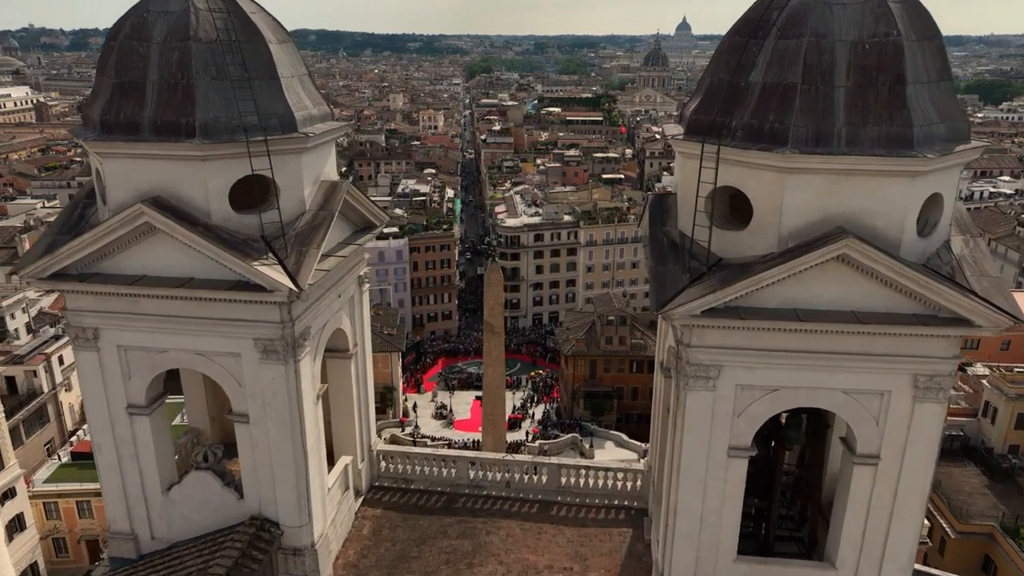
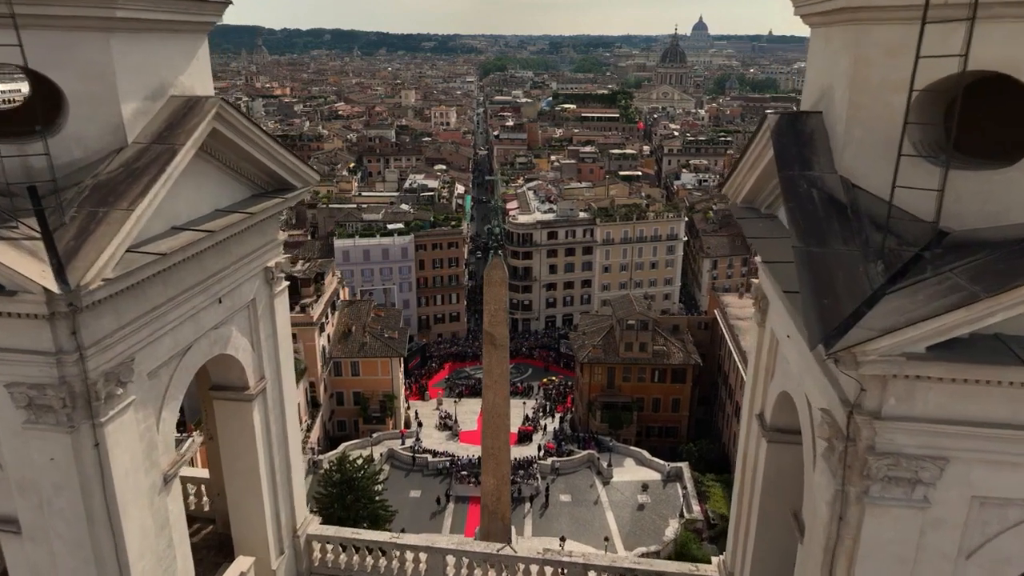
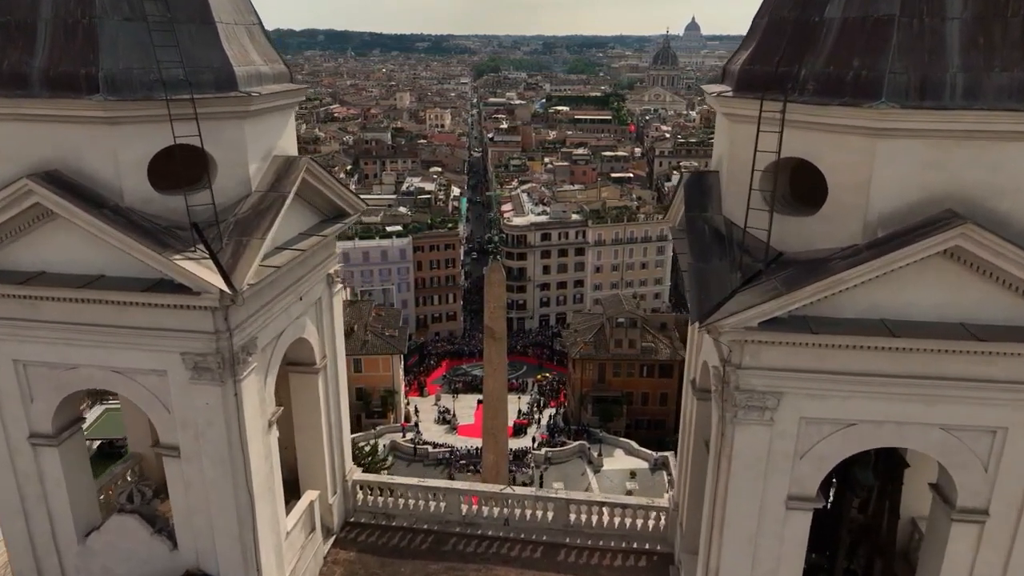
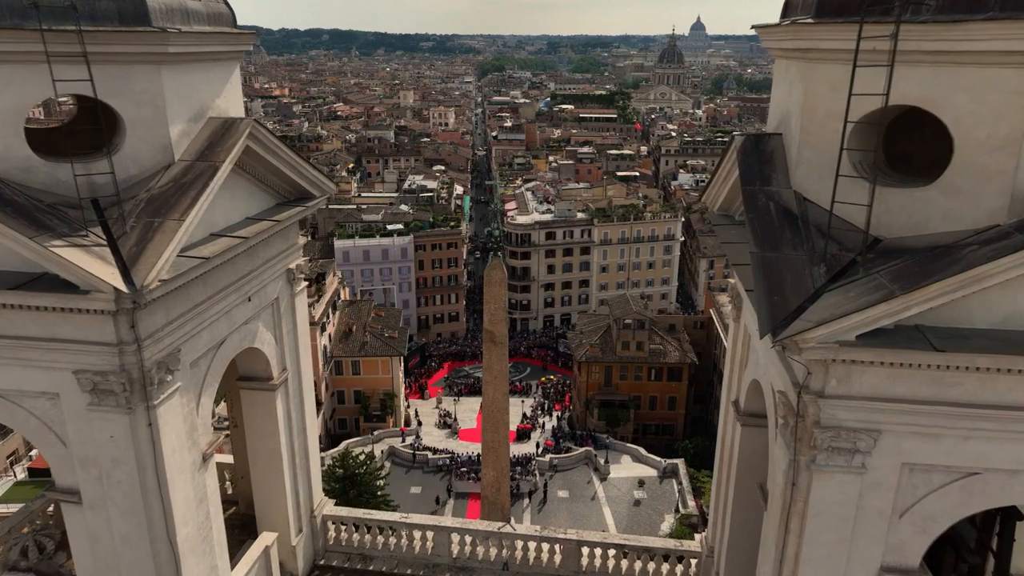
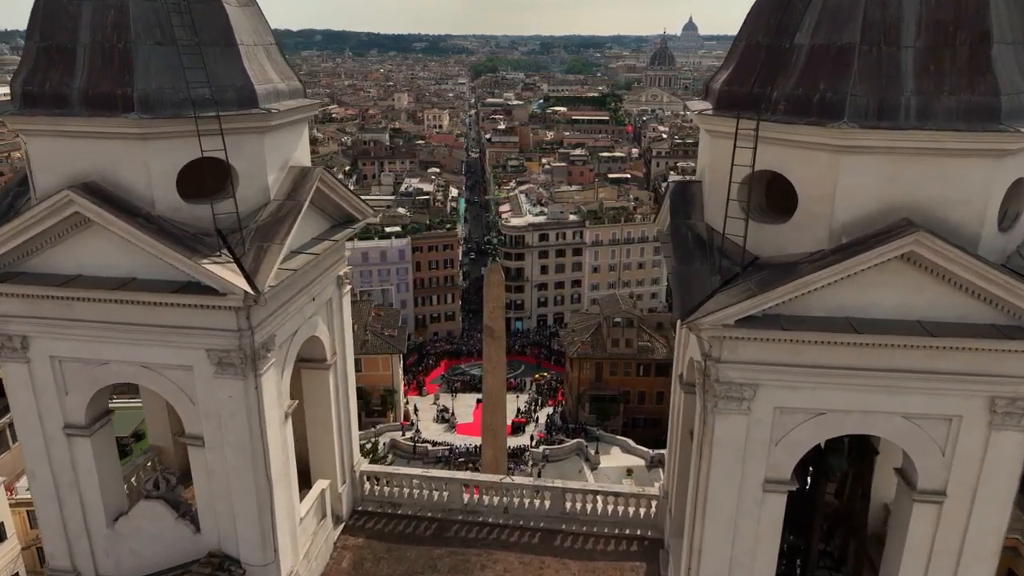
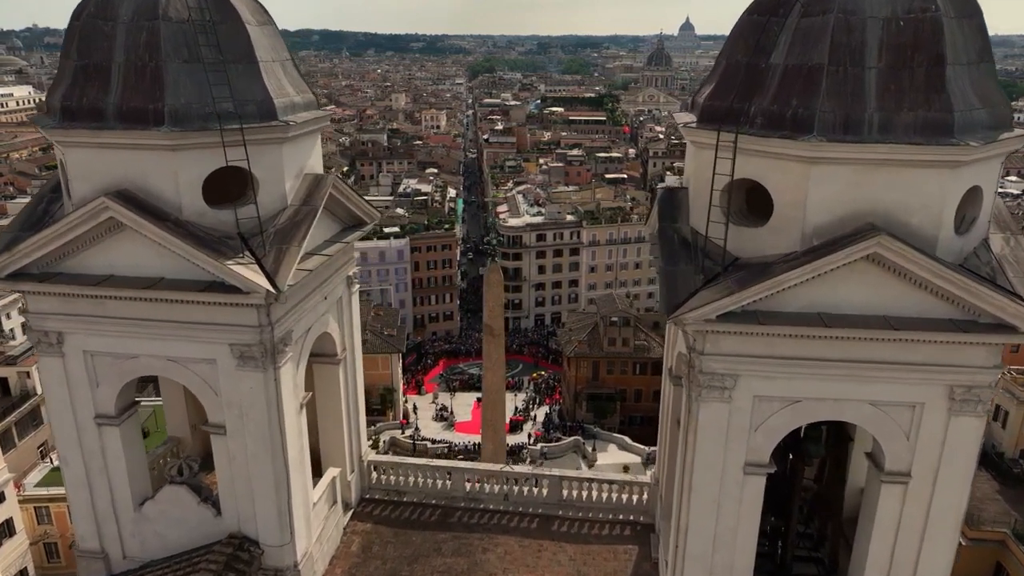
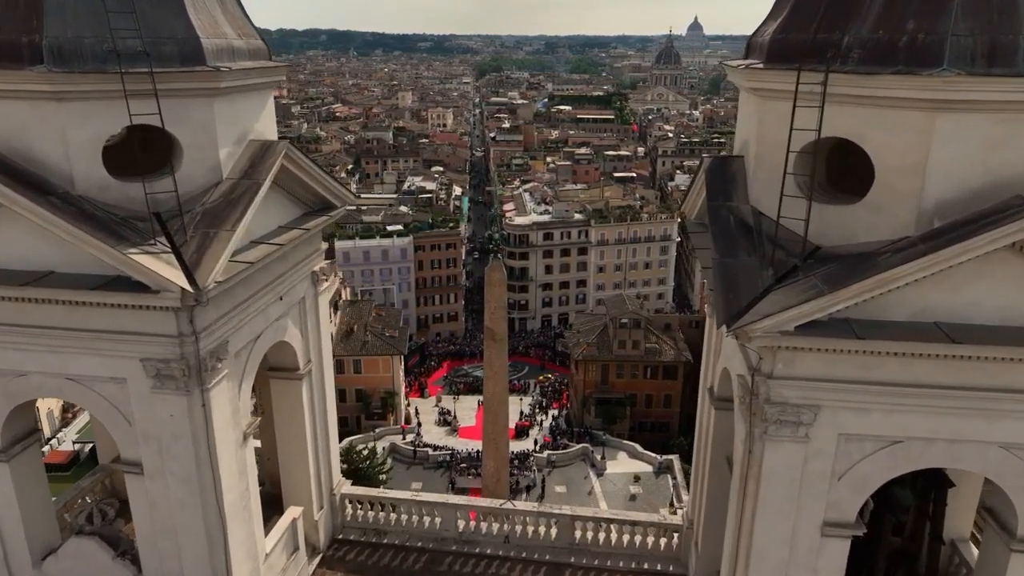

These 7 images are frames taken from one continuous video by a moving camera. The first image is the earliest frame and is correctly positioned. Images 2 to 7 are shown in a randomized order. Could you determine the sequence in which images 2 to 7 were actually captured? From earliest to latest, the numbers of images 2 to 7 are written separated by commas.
6, 5, 3, 7, 4, 2
